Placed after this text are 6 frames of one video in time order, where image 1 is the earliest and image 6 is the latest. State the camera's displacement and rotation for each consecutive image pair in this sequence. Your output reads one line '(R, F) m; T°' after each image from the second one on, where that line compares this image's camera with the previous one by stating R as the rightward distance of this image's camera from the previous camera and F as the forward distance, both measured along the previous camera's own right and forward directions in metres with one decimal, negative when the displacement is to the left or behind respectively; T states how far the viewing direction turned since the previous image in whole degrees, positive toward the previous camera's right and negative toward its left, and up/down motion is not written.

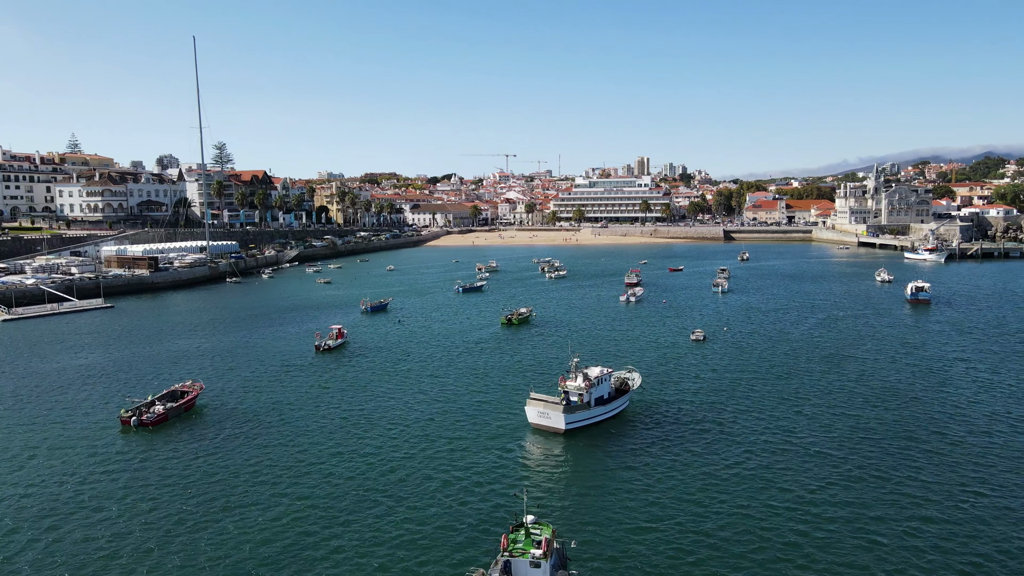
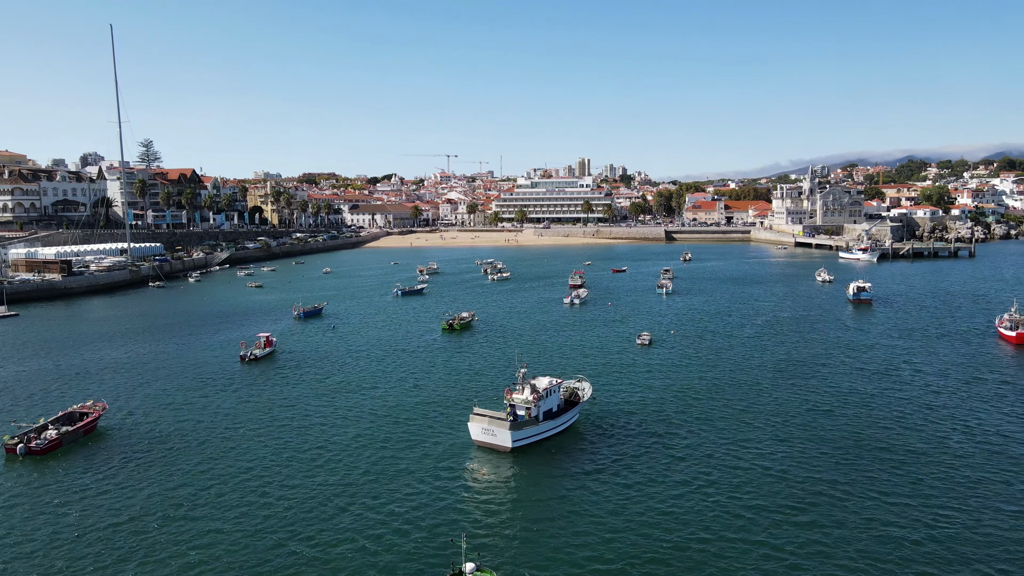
(+0.1, +2.2) m; +5°
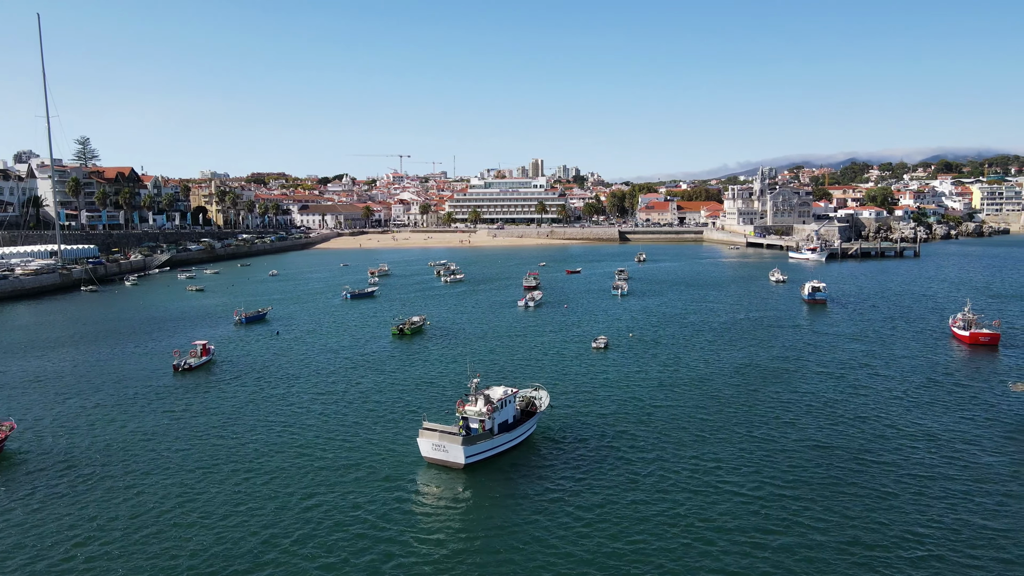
(+0.1, +1.7) m; +4°
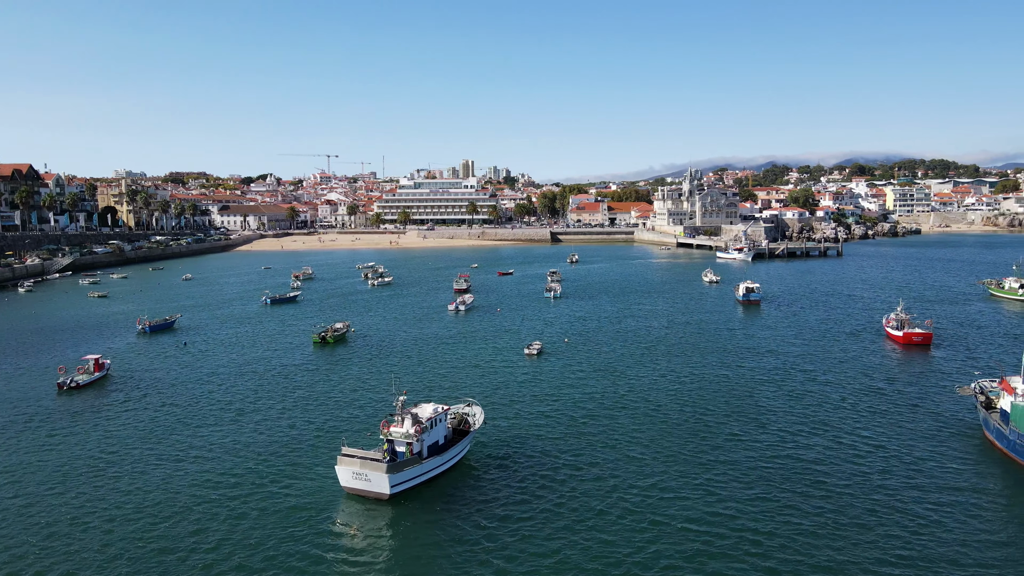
(+0.1, +2.4) m; +5°
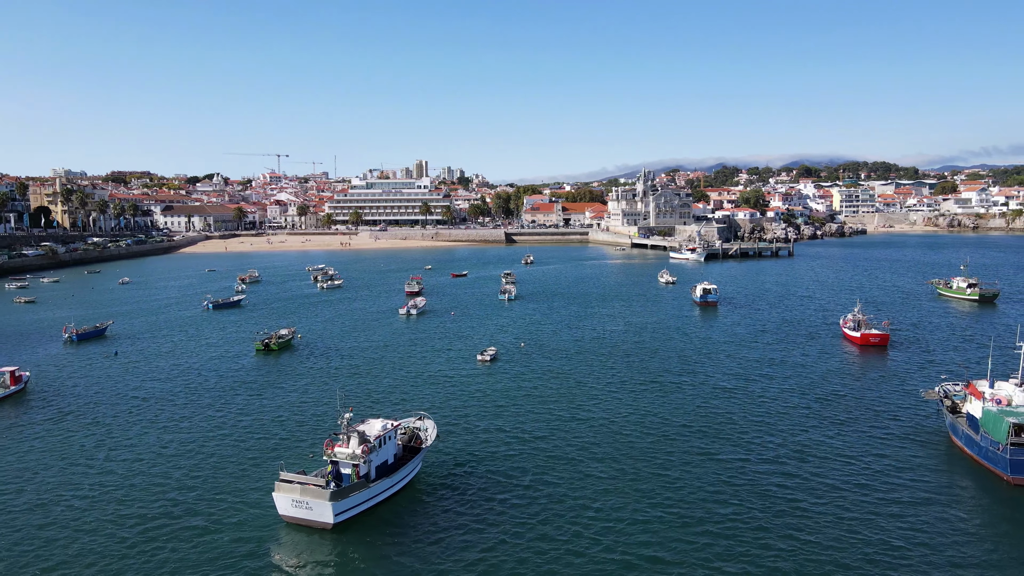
(0.0, +1.6) m; +4°
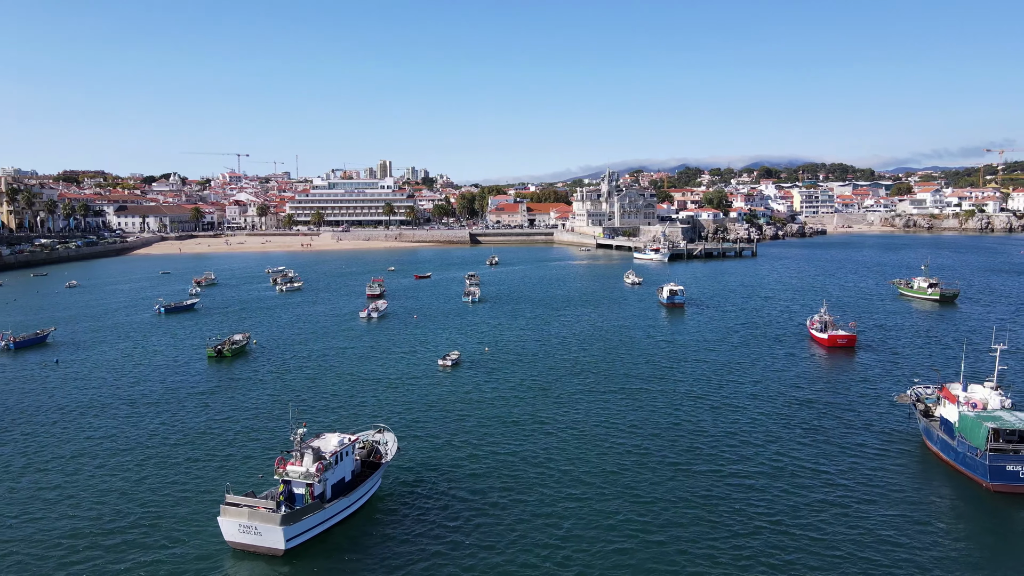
(0.0, +1.2) m; +3°
